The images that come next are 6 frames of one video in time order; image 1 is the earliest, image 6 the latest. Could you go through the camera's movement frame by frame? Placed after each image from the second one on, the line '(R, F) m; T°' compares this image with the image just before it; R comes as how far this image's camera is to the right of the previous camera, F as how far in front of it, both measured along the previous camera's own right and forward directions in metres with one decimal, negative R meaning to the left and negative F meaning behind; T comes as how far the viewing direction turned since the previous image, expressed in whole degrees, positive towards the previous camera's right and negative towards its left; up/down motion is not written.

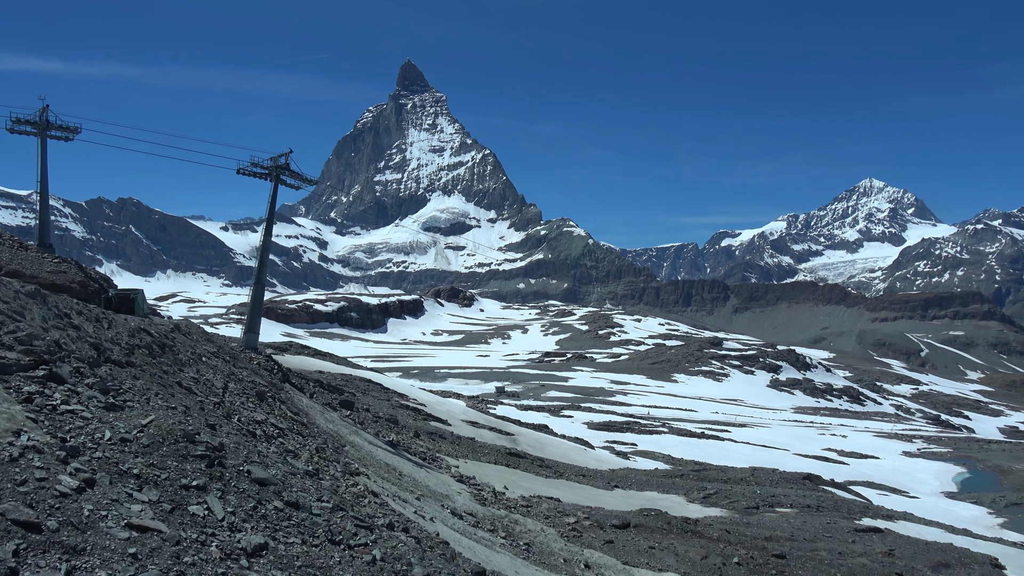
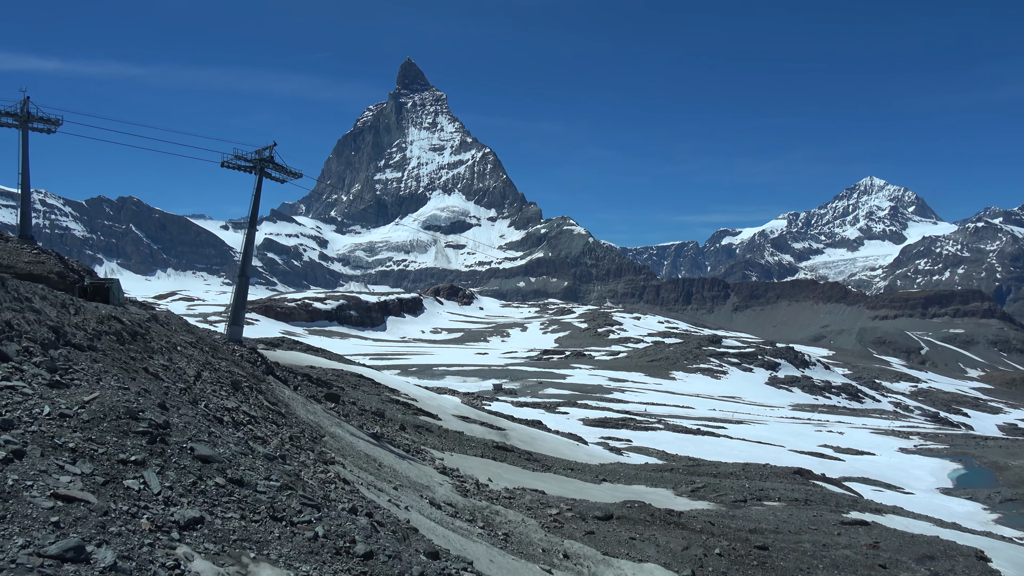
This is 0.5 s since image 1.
(+0.6, 0.0) m; 0°
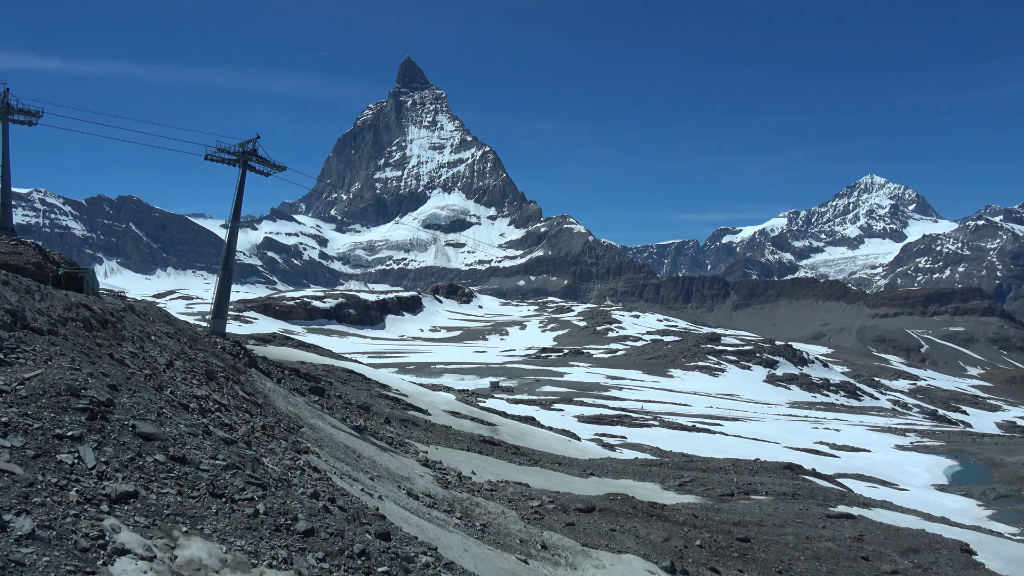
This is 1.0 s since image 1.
(+0.6, 0.0) m; 0°
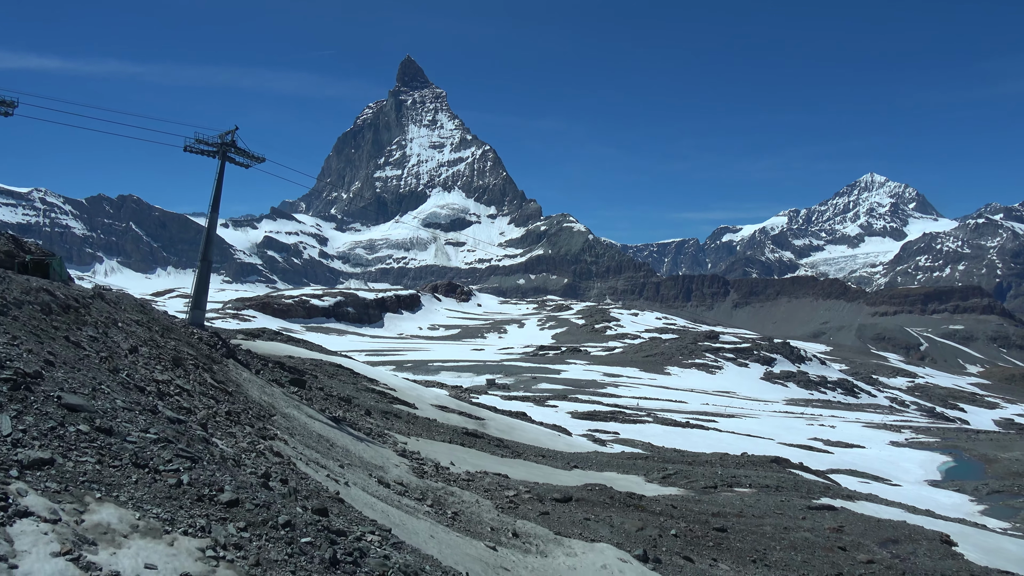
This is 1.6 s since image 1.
(+0.8, 0.0) m; 0°
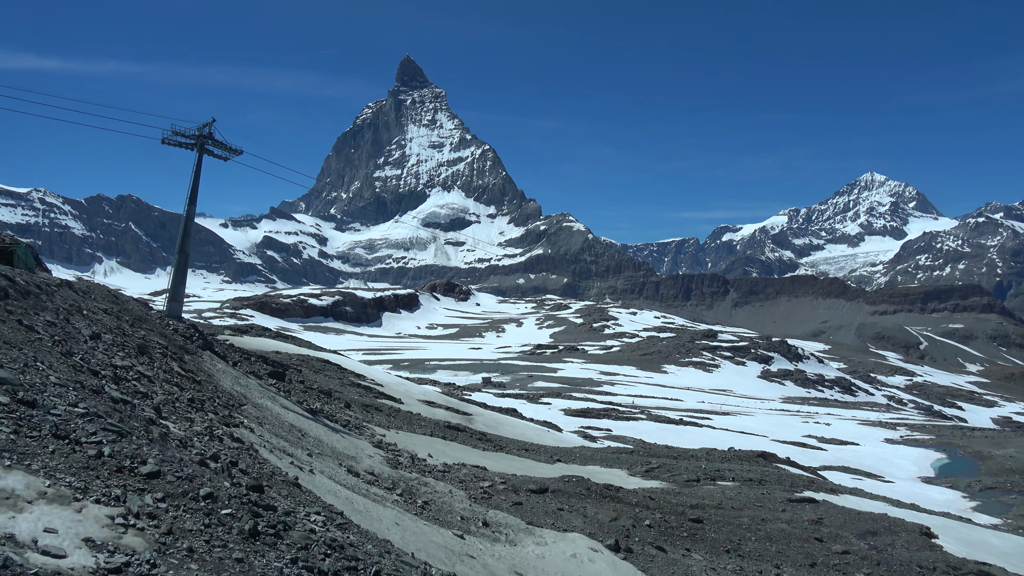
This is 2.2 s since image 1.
(+0.8, 0.0) m; 0°
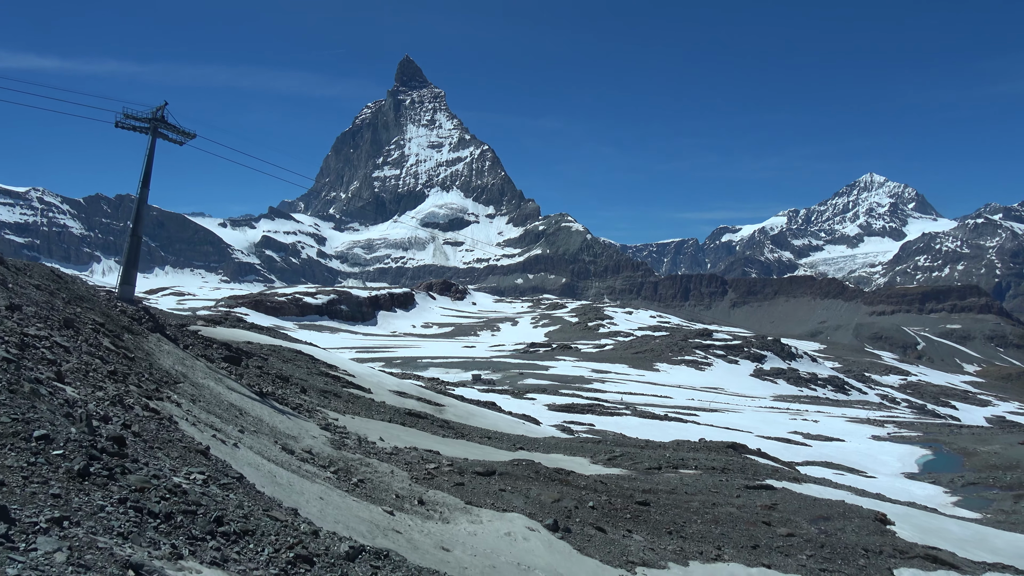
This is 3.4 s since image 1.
(+1.7, 0.0) m; 0°
